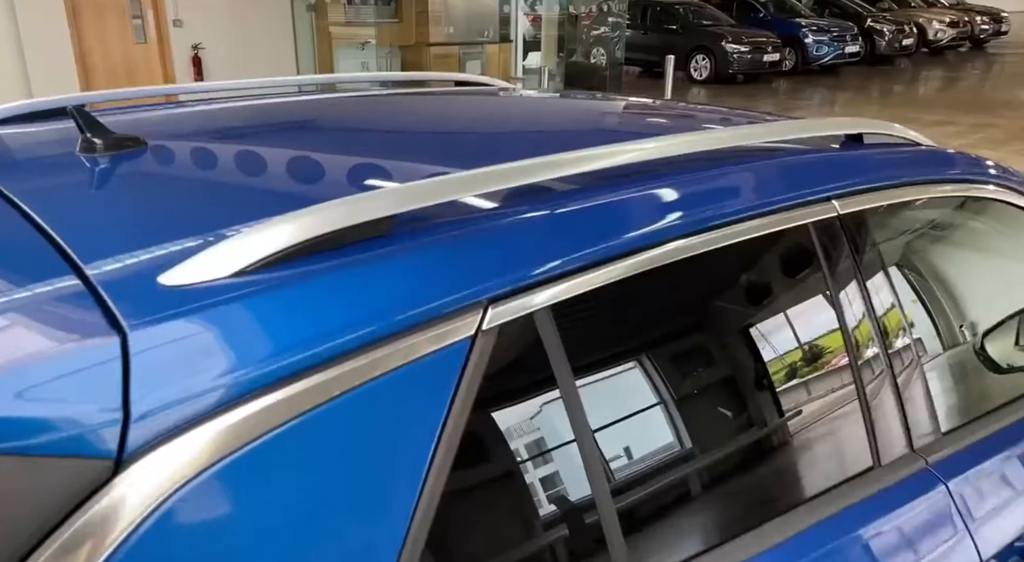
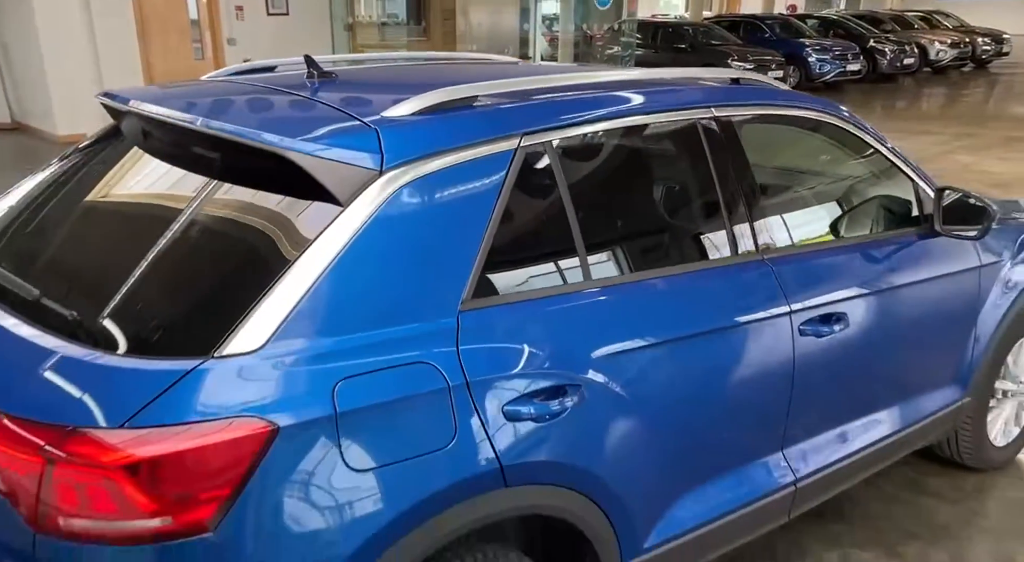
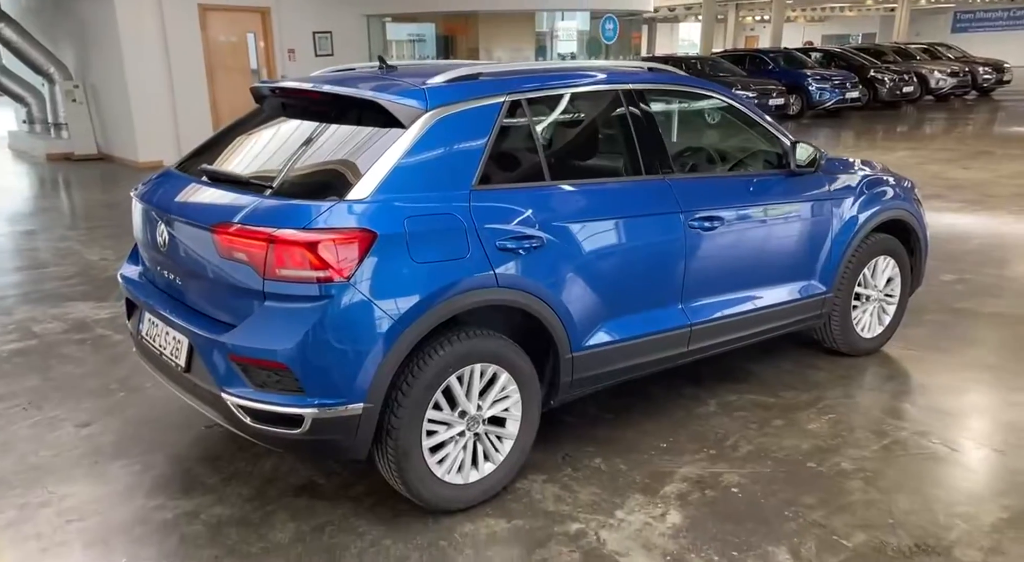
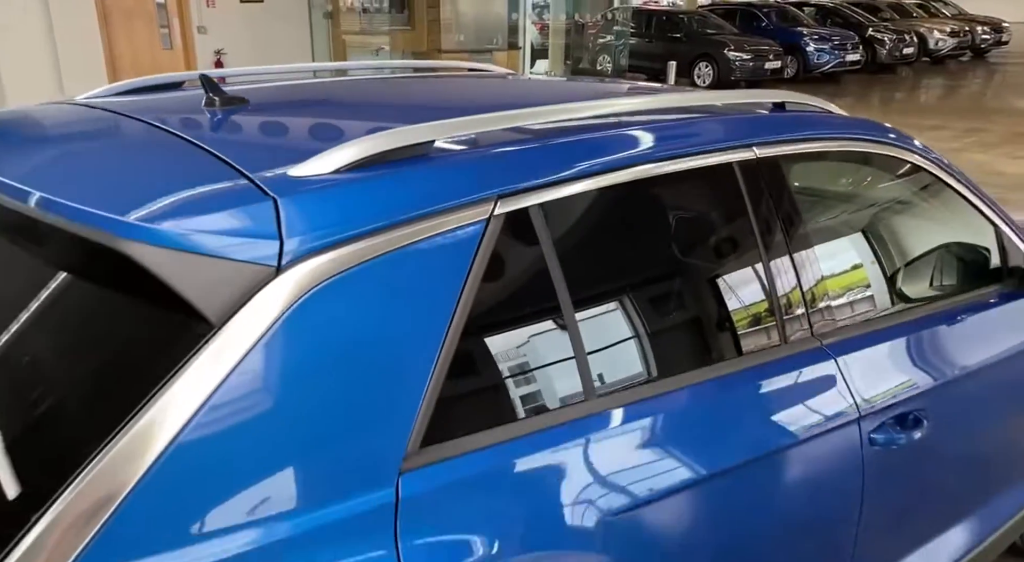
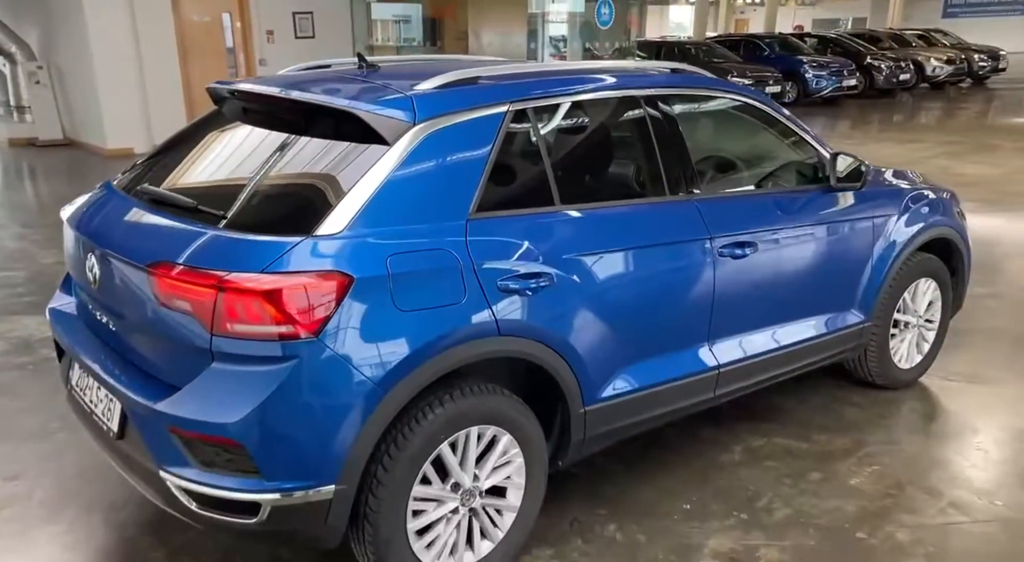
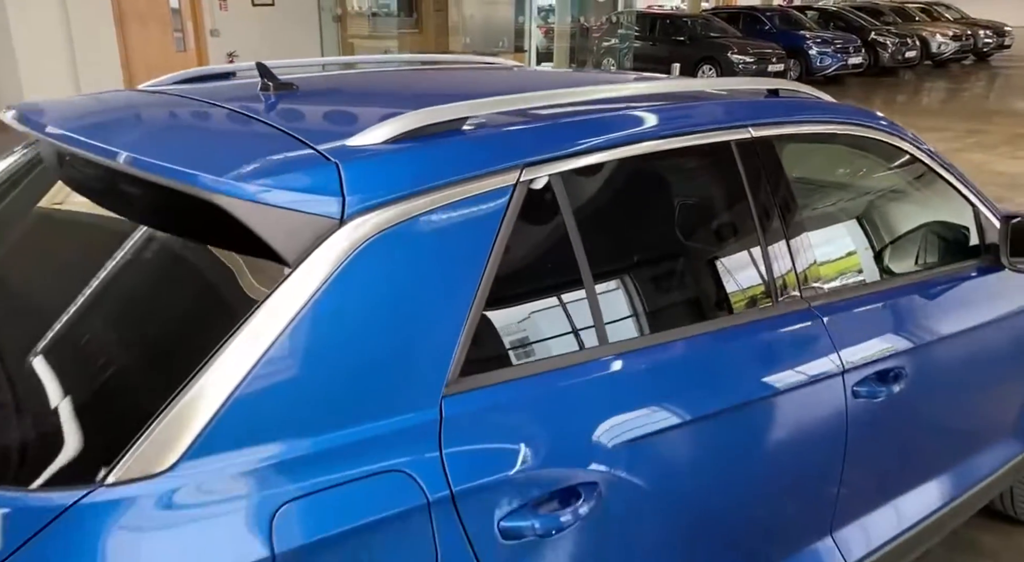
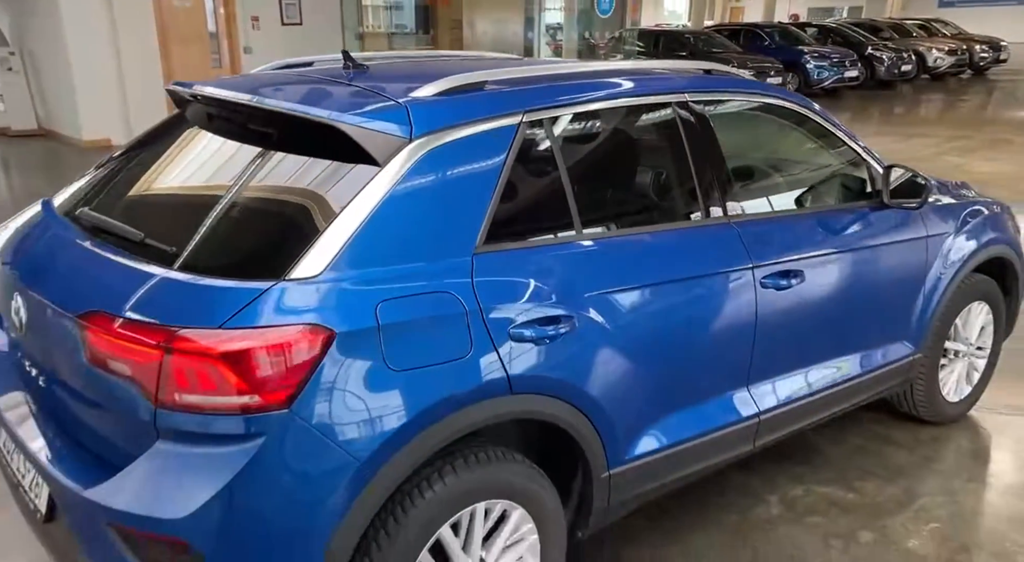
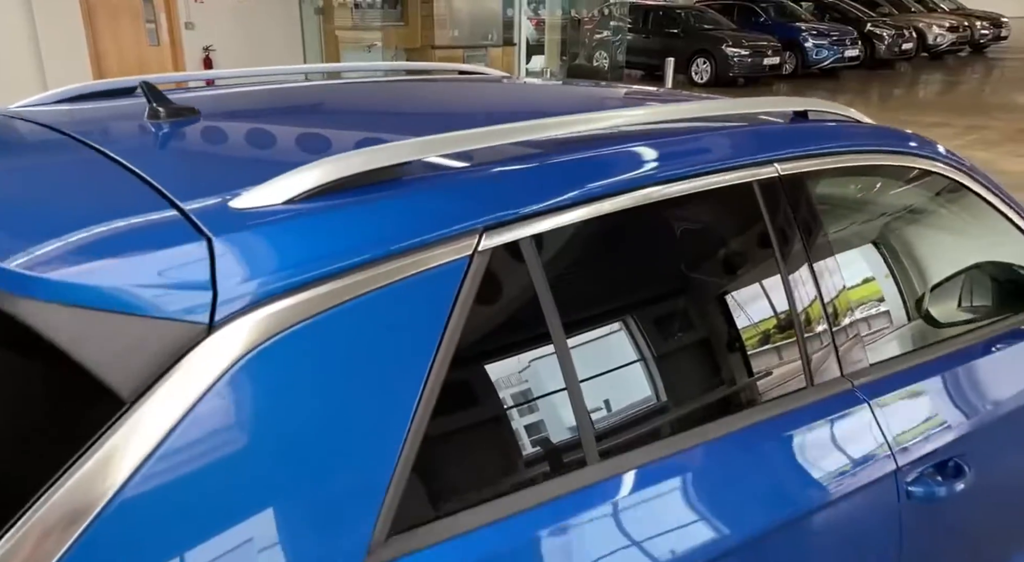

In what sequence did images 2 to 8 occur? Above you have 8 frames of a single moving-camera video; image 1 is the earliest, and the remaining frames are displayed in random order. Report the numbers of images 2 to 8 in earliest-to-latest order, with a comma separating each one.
8, 4, 6, 2, 7, 5, 3
